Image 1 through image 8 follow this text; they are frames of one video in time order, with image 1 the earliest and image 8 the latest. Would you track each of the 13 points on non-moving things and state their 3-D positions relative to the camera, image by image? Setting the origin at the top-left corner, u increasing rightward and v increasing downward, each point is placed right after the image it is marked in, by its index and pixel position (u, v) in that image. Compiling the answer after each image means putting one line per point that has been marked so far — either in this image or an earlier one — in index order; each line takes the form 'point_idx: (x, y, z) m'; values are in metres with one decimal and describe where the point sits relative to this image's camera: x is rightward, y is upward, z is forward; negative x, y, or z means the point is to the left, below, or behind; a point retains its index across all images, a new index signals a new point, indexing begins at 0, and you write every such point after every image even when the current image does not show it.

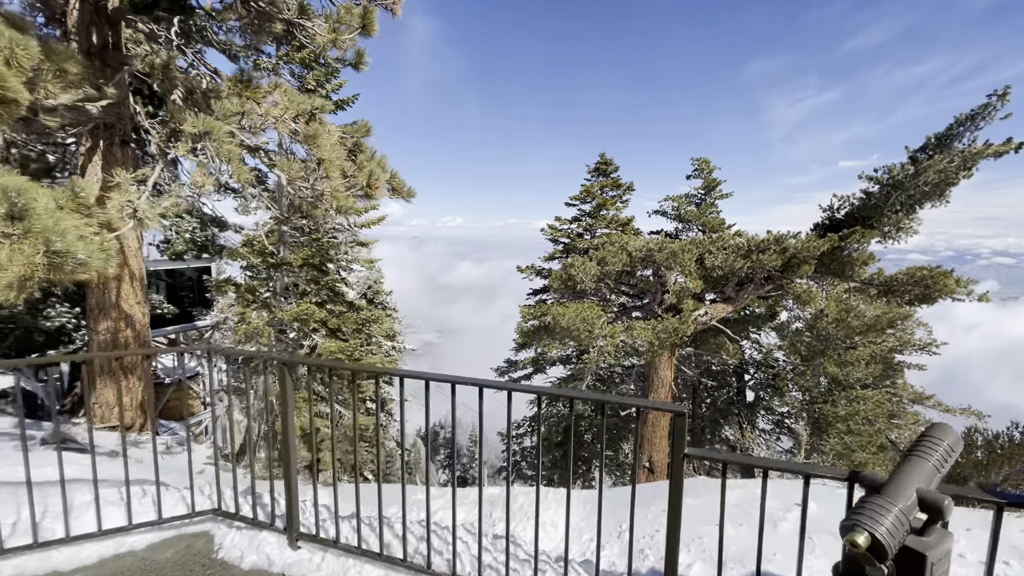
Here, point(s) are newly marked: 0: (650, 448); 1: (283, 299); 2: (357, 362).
0: (+3.2, -3.7, +10.9) m
1: (-3.6, -0.2, +7.5) m
2: (-2.6, -1.2, +7.7) m
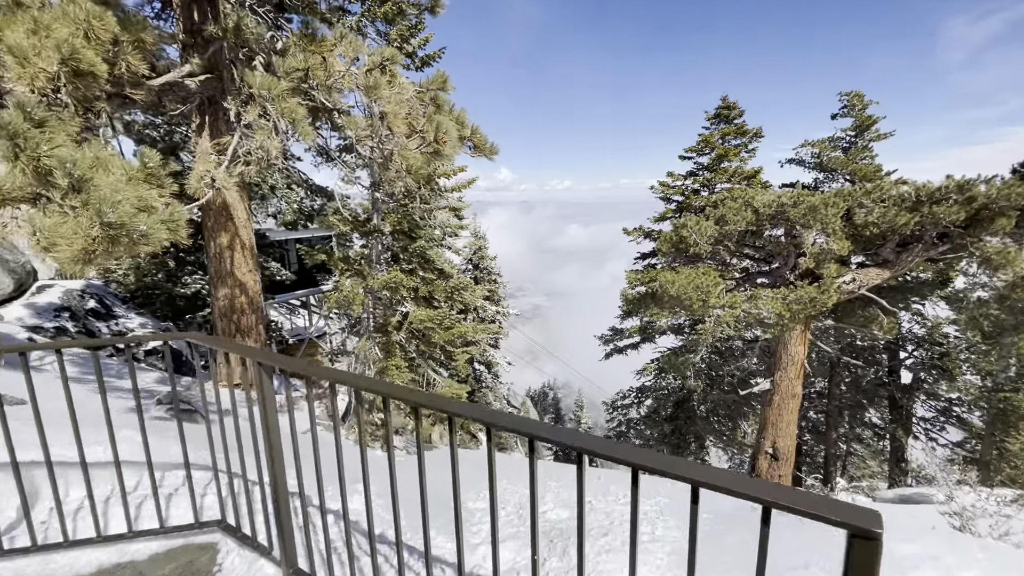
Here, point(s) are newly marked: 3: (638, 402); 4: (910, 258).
0: (+5.3, -2.9, +9.6) m
1: (-2.2, +0.3, +7.6) m
2: (-1.0, -0.7, +7.6) m
3: (+4.3, -3.8, +16.2) m
4: (+7.1, +0.5, +8.6) m
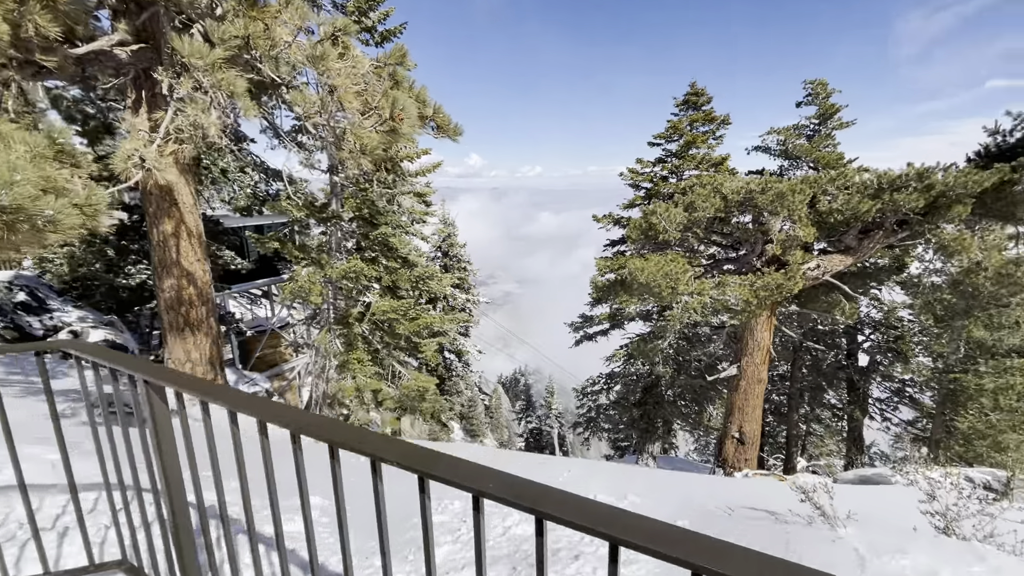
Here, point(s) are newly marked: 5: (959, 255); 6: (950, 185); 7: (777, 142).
0: (+4.7, -2.7, +9.8) m
1: (-2.6, +0.5, +7.2) m
2: (-1.5, -0.5, +7.4) m
3: (+3.3, -3.4, +16.3) m
4: (+6.6, +0.8, +8.7) m
5: (+7.1, +0.5, +7.6) m
6: (+6.8, +1.6, +7.4) m
7: (+7.1, +3.9, +12.9) m
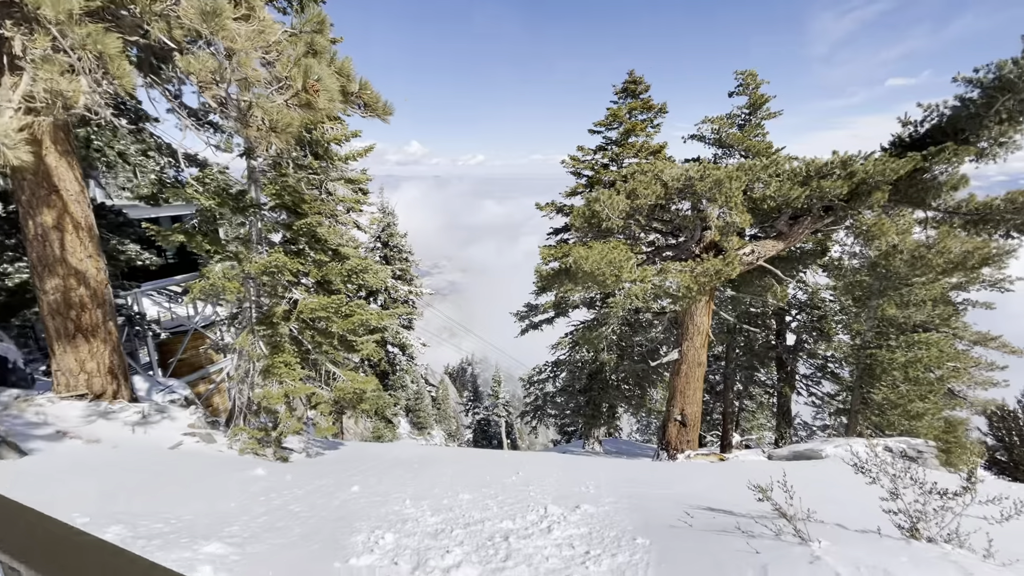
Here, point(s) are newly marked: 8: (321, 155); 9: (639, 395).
0: (+3.6, -2.4, +10.0) m
1: (-3.5, +0.5, +6.5) m
2: (-2.4, -0.5, +6.9) m
3: (+1.4, -3.0, +16.4) m
4: (+5.5, +1.1, +9.1) m
5: (+6.2, +0.8, +8.1) m
6: (+5.9, +1.9, +7.8) m
7: (+5.5, +4.3, +13.2) m
8: (-3.5, +2.4, +8.8) m
9: (+4.1, -3.4, +15.2) m
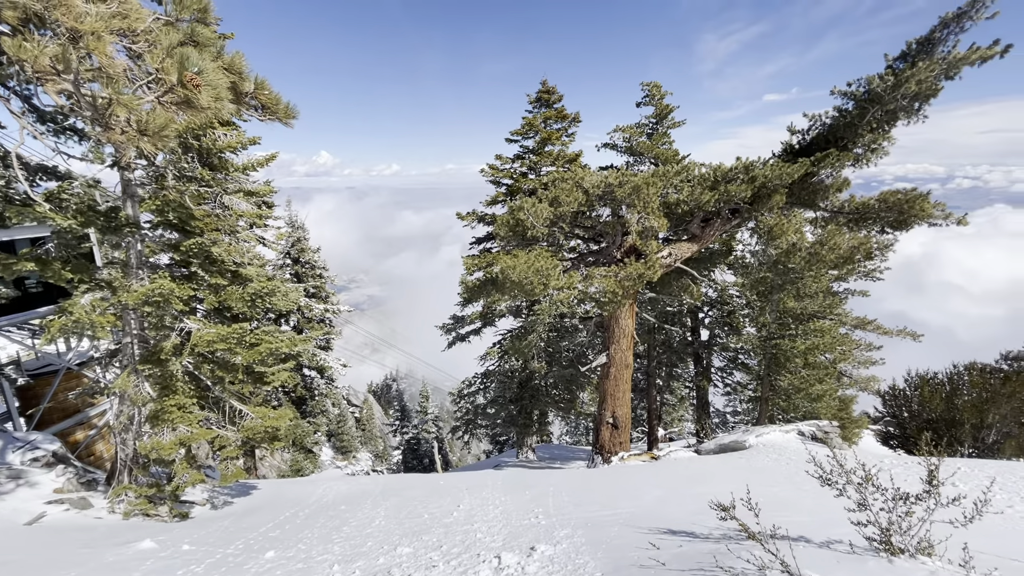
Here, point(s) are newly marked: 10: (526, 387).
0: (+2.1, -2.5, +10.2) m
1: (-4.4, +0.2, +5.6) m
2: (-3.3, -0.8, +6.1) m
3: (-0.9, -3.3, +16.1) m
4: (+4.0, +1.1, +9.6) m
5: (+4.8, +0.9, +8.7) m
6: (+4.5, +2.0, +8.4) m
7: (+3.2, +4.3, +13.7) m
8: (-4.9, +2.0, +7.9) m
9: (+1.8, -3.6, +15.4) m
10: (+0.5, -3.2, +15.4) m
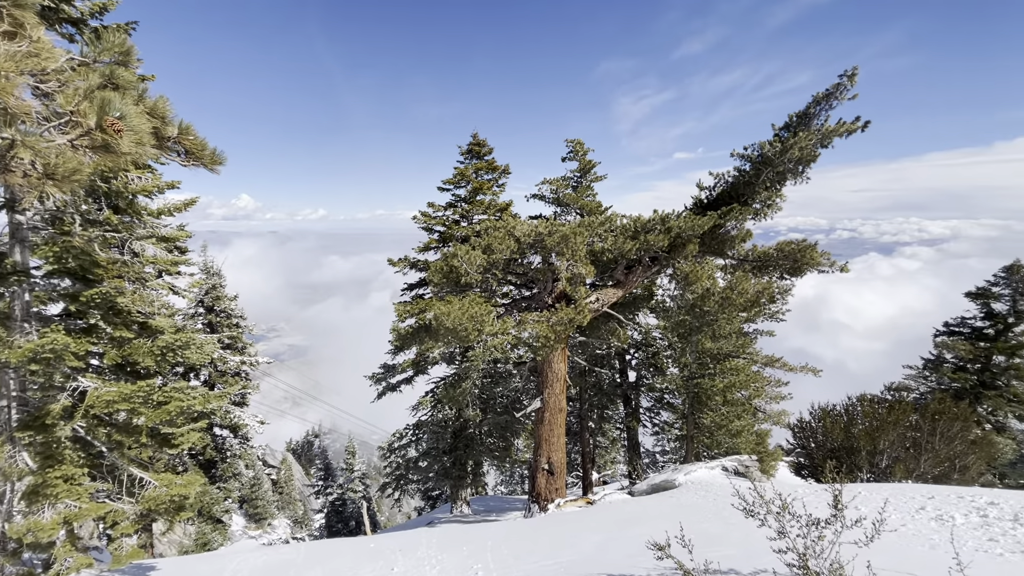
0: (+0.8, -3.4, +10.2) m
1: (-5.1, -0.4, +5.0) m
2: (-4.1, -1.4, +5.5) m
3: (-3.1, -4.9, +15.4) m
4: (+2.6, +0.2, +10.2) m
5: (+3.6, +0.1, +9.4) m
6: (+3.3, +1.1, +9.2) m
7: (+1.2, +2.9, +14.4) m
8: (-6.0, +1.2, +7.3) m
9: (-0.2, -5.0, +15.1) m
10: (-1.6, -4.7, +15.0) m
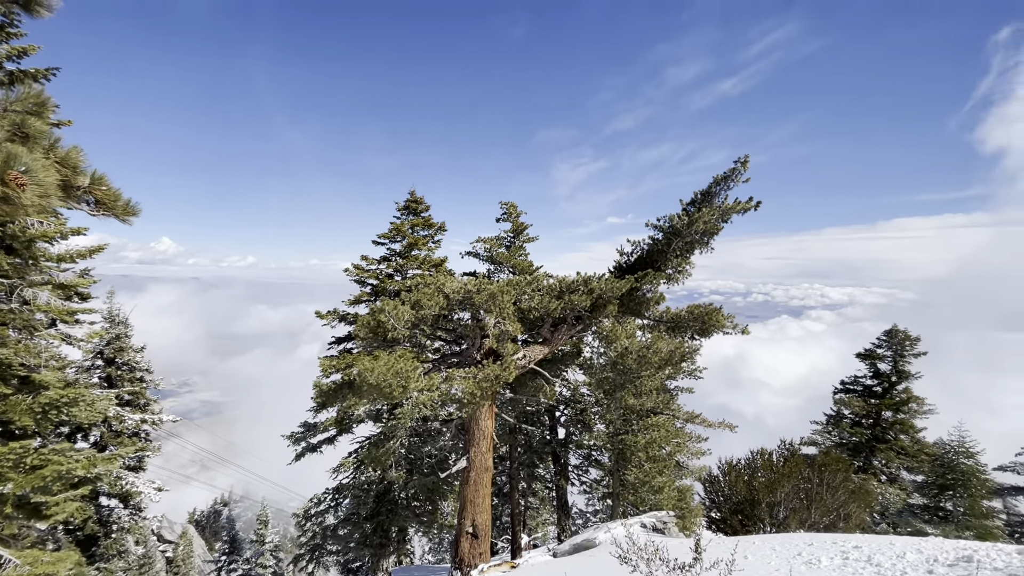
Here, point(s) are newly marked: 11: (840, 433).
0: (-0.8, -4.6, +9.9) m
1: (-5.9, -0.9, +4.4) m
2: (-5.0, -1.9, +5.0) m
3: (-5.3, -6.5, +14.5) m
4: (+1.1, -1.1, +10.6) m
5: (+2.1, -1.1, +9.9) m
6: (+1.9, 0.0, +9.8) m
7: (-0.9, +1.2, +14.9) m
8: (-7.1, +0.5, +6.8) m
9: (-2.5, -6.8, +14.5) m
10: (-3.8, -6.3, +14.2) m
11: (+13.6, -6.0, +19.8) m
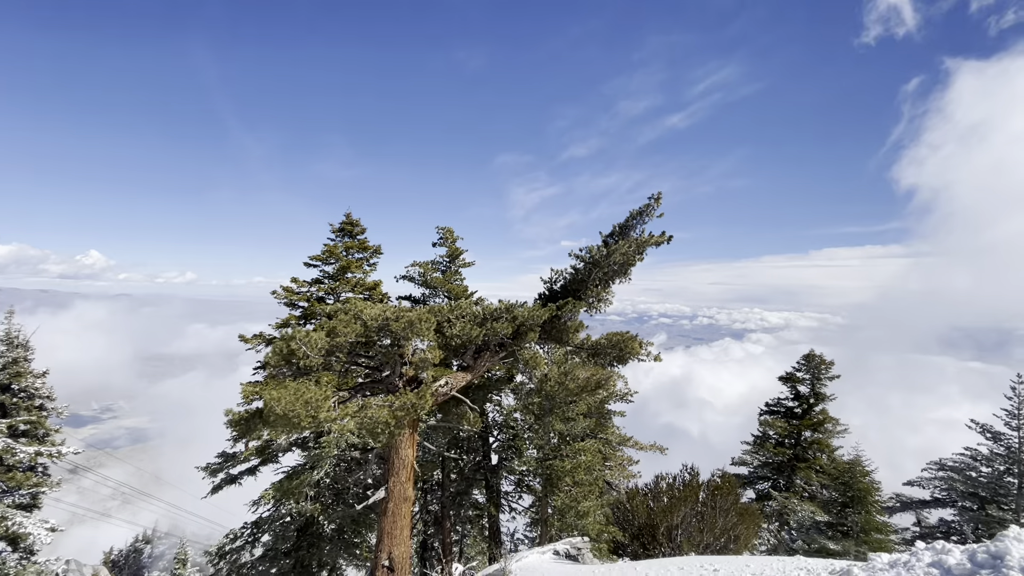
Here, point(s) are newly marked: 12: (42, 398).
0: (-2.5, -5.1, +9.7) m
1: (-7.0, -1.1, +3.9) m
2: (-6.1, -2.2, +4.5) m
3: (-7.4, -7.2, +13.7) m
4: (-0.6, -1.7, +10.7) m
5: (+0.5, -1.7, +10.1) m
6: (+0.3, -0.6, +10.0) m
7: (-2.9, +0.5, +14.9) m
8: (-8.4, +0.2, +6.2) m
9: (-4.6, -7.5, +14.0) m
10: (-5.9, -7.0, +13.6) m
11: (+11.0, -7.2, +20.8) m
12: (-14.6, -3.4, +14.8) m
